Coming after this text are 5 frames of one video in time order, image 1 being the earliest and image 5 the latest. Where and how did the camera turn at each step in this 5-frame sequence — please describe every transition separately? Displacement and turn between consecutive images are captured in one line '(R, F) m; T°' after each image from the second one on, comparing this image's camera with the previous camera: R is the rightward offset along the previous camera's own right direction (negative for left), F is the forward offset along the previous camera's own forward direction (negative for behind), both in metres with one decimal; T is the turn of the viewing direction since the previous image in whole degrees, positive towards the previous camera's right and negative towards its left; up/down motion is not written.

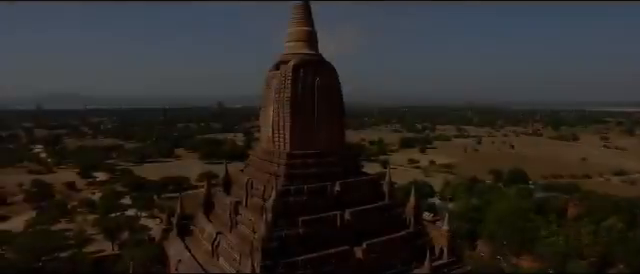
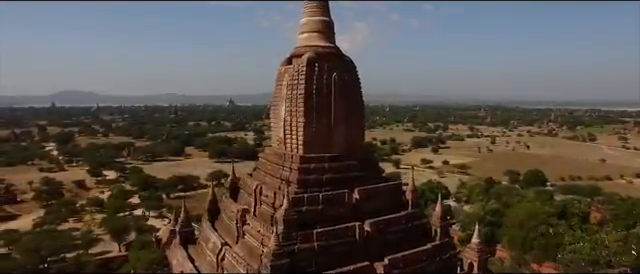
(-0.1, +0.7) m; -1°
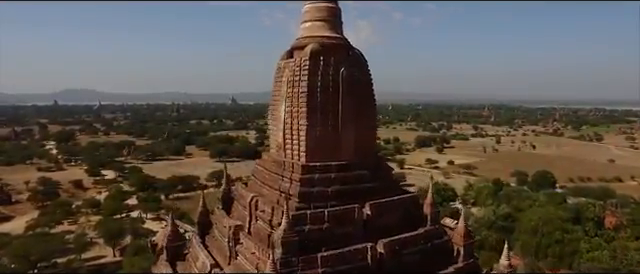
(0.0, +0.9) m; 0°
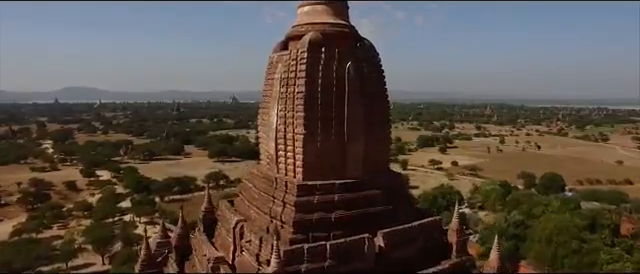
(0.0, +1.1) m; 0°
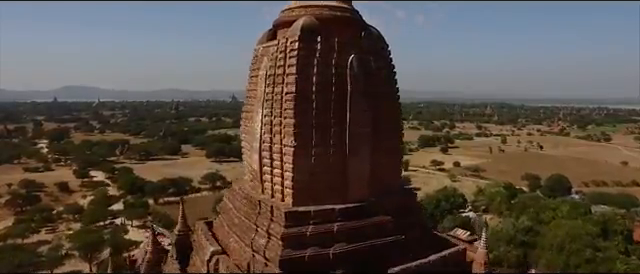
(0.0, +1.0) m; 0°
